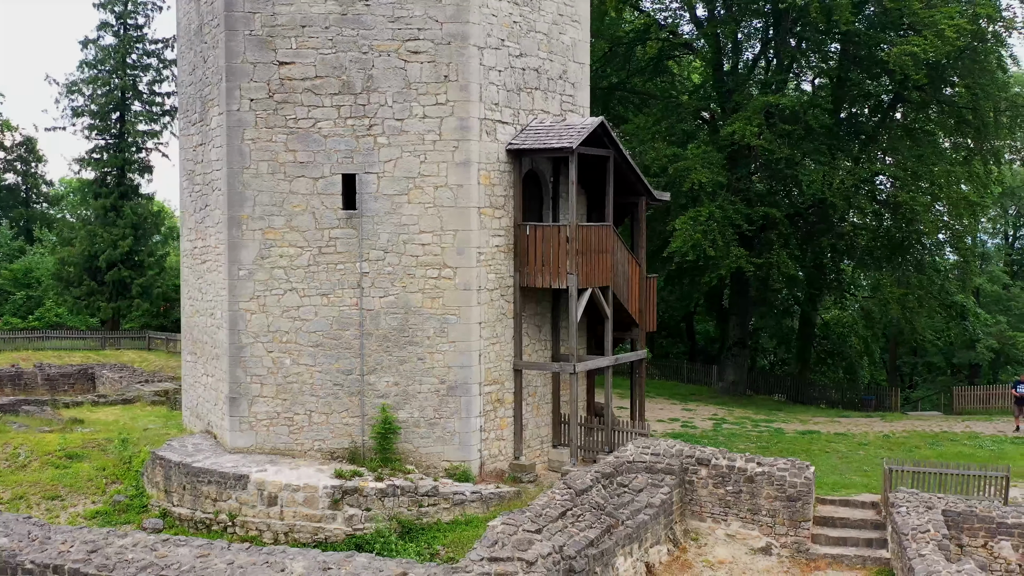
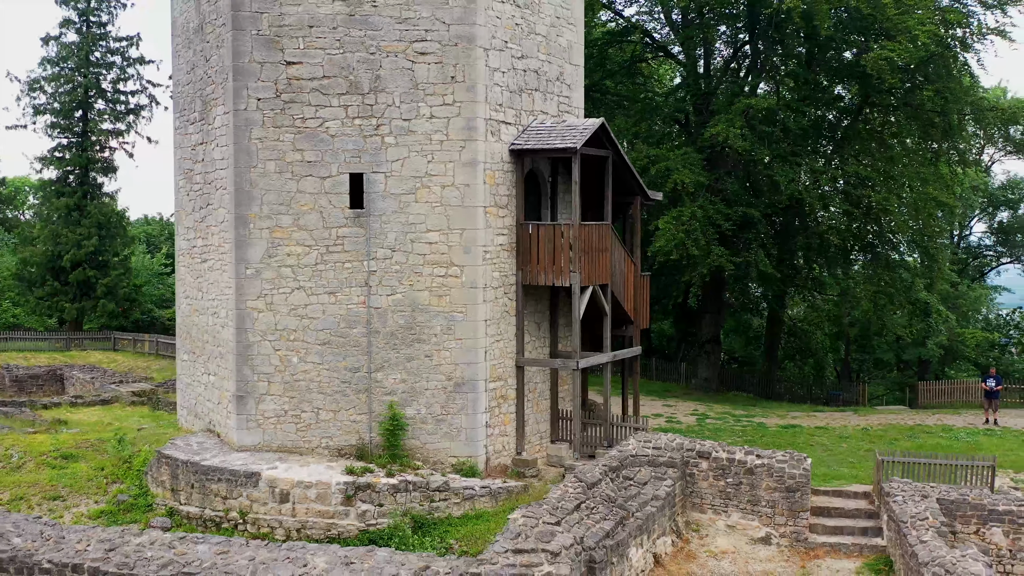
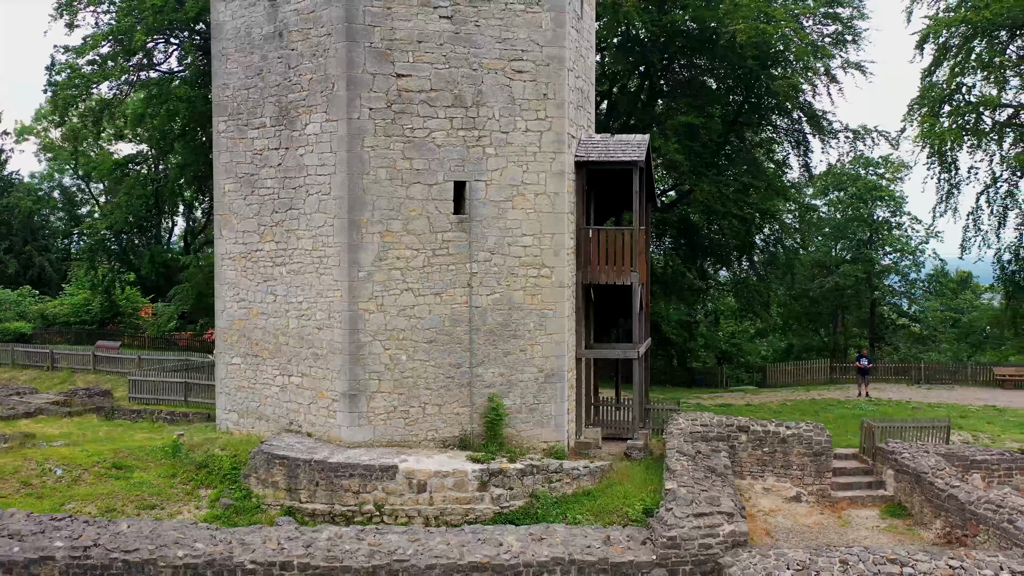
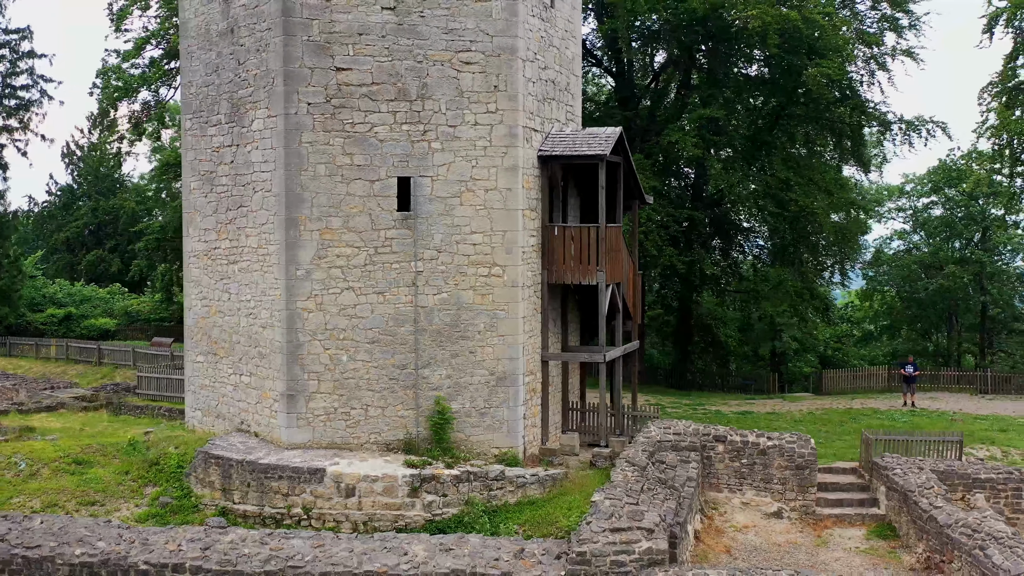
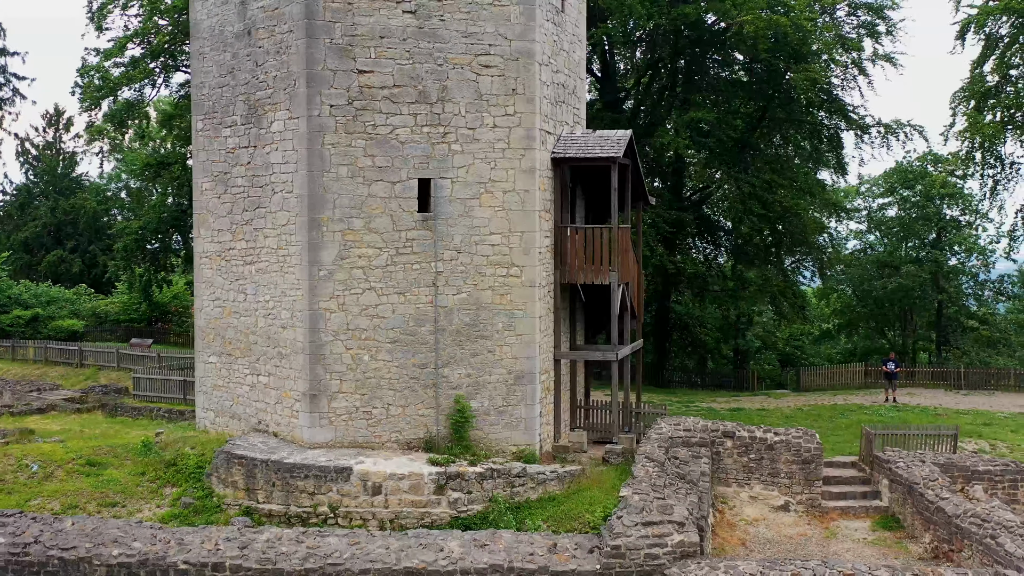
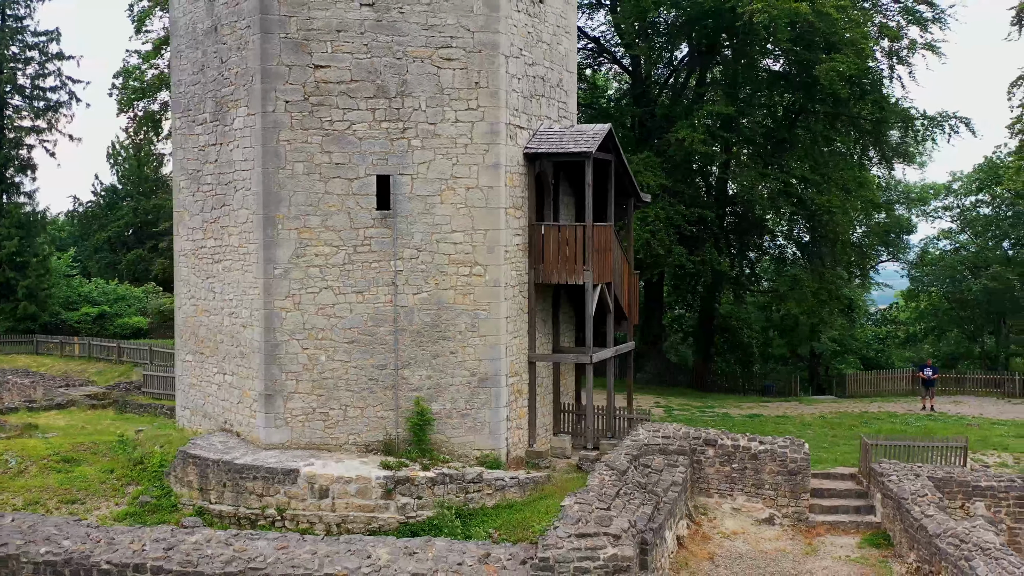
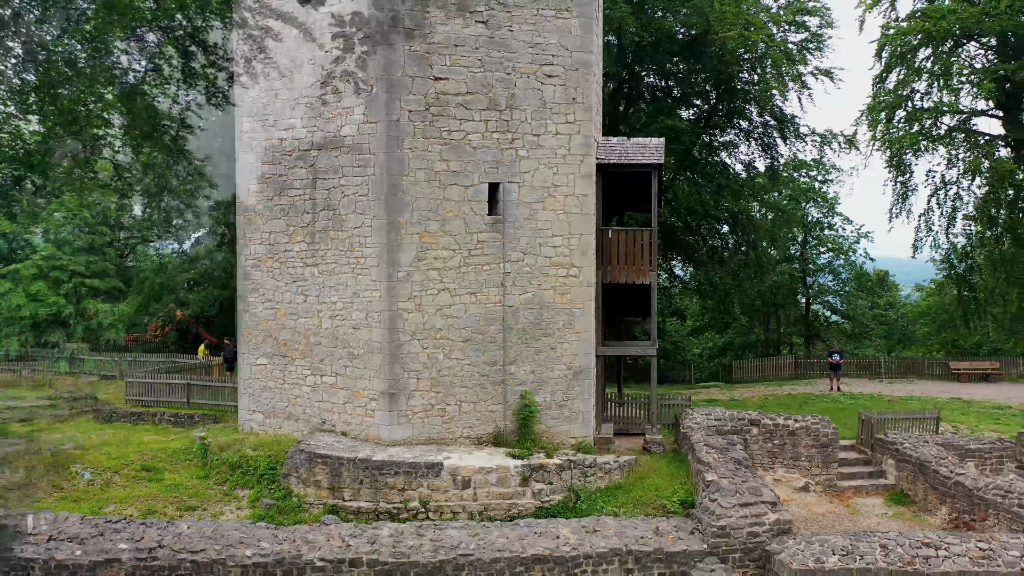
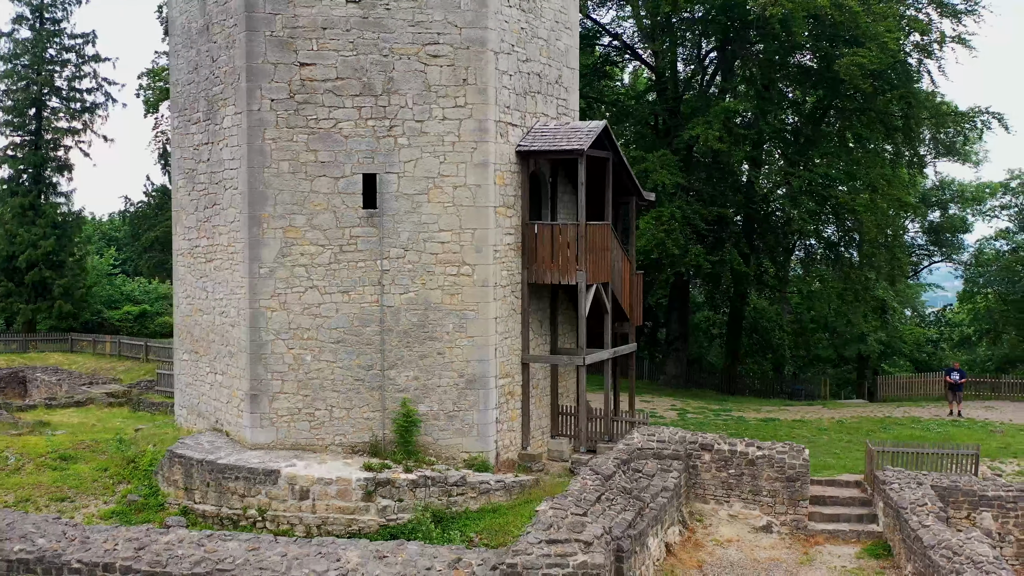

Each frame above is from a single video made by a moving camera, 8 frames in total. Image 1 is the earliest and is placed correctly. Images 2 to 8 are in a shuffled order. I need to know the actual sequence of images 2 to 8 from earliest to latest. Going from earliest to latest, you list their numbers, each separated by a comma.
2, 8, 6, 4, 5, 3, 7
